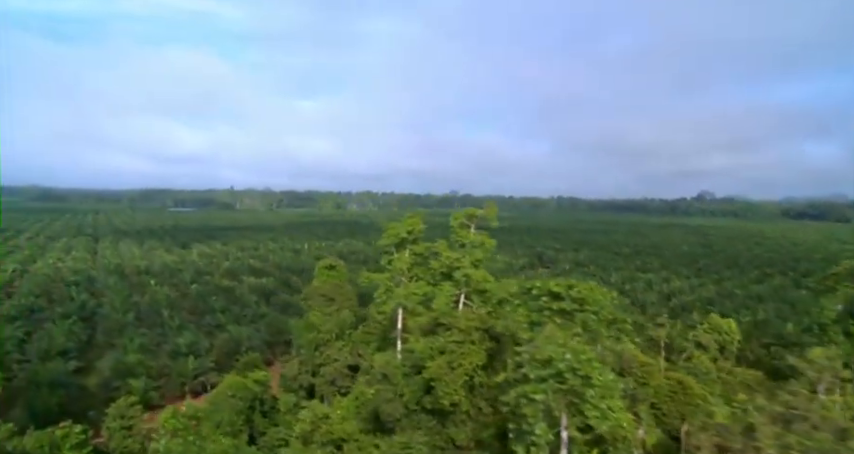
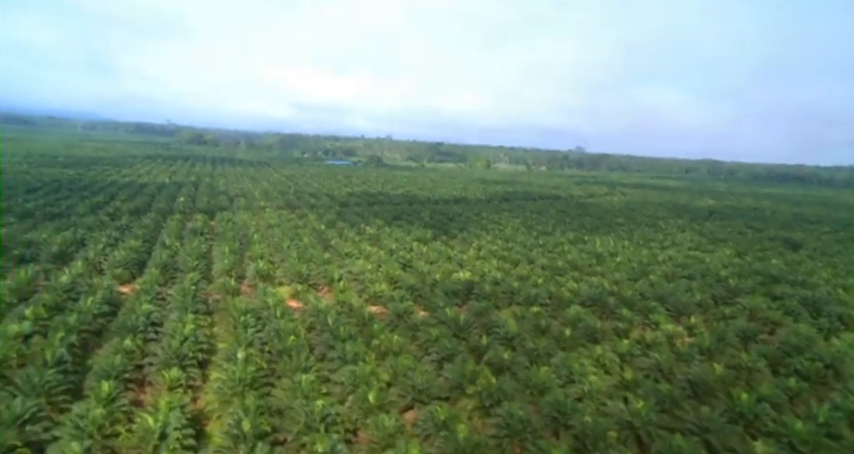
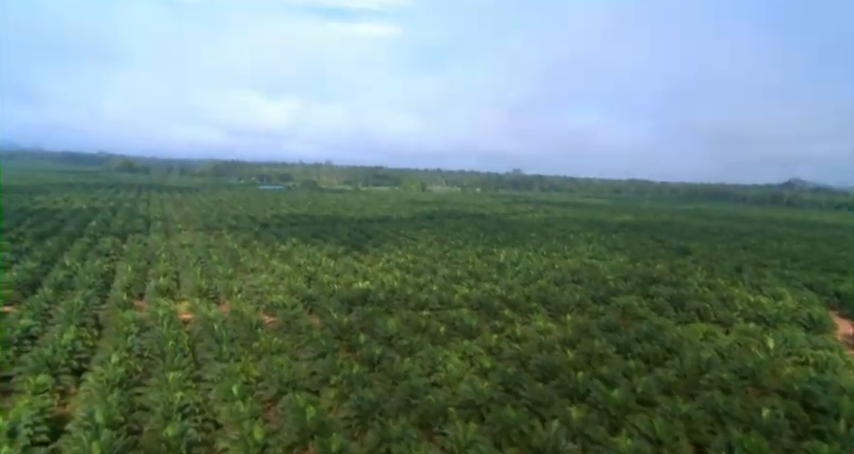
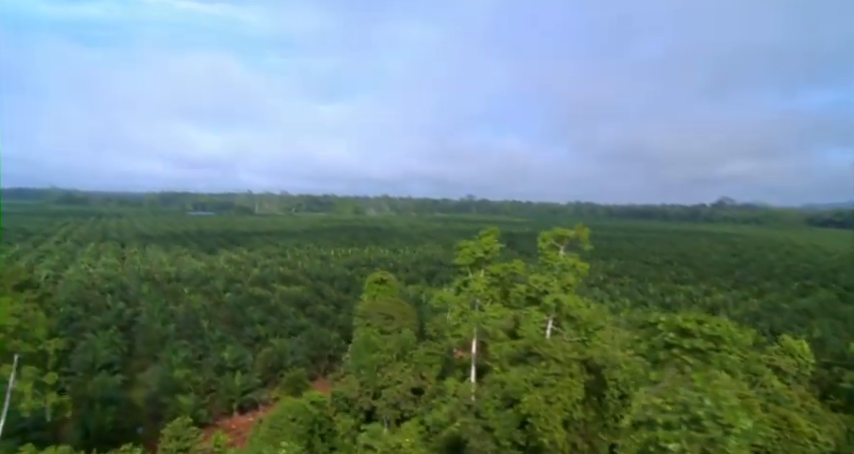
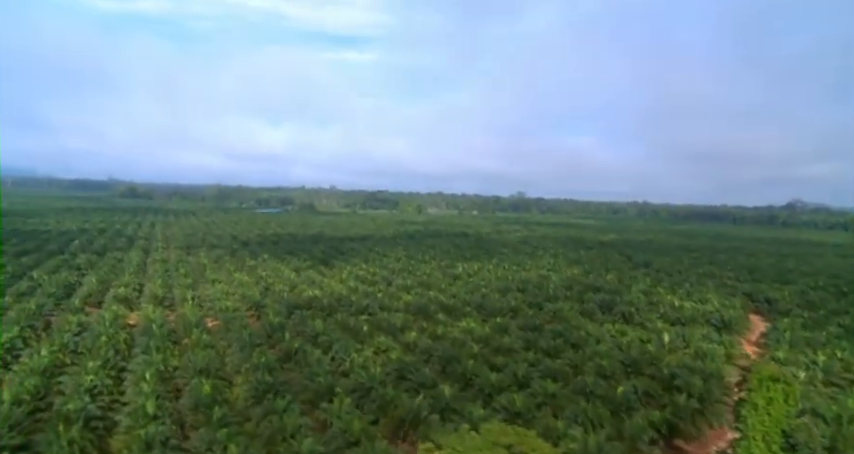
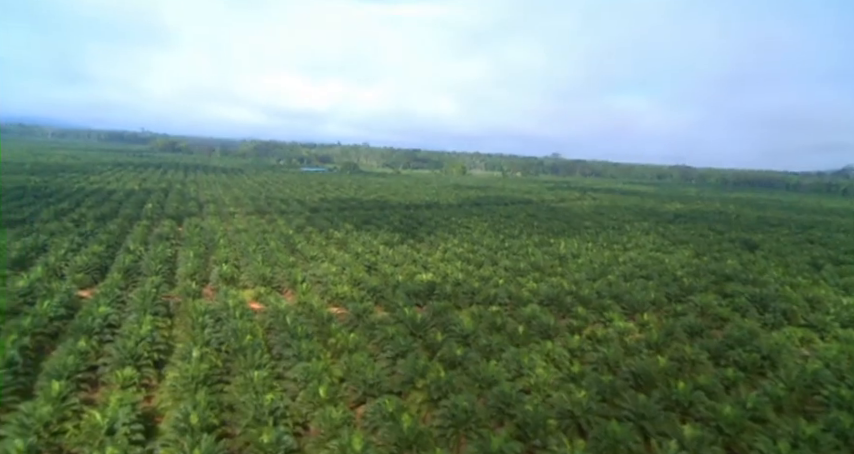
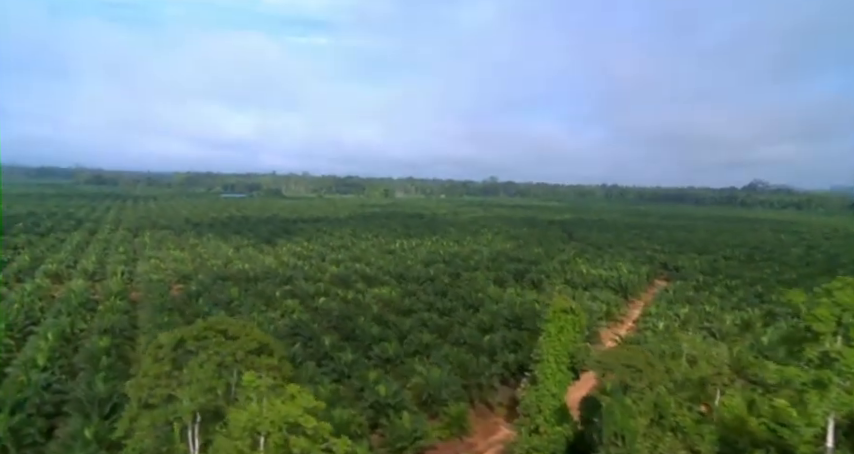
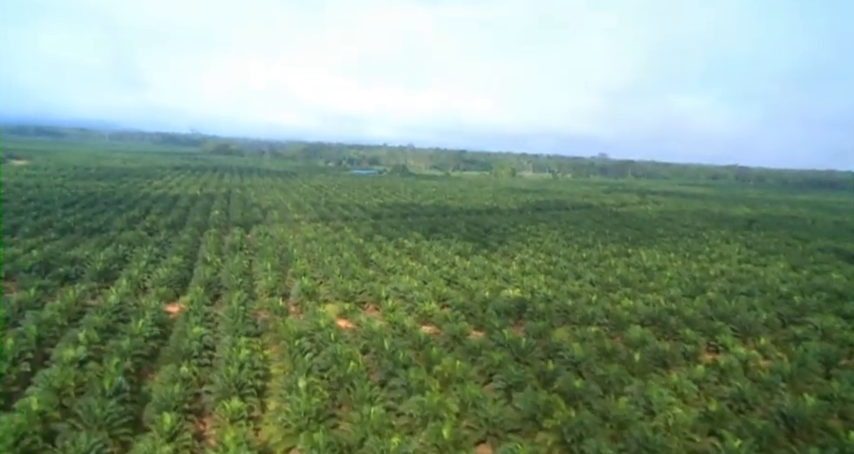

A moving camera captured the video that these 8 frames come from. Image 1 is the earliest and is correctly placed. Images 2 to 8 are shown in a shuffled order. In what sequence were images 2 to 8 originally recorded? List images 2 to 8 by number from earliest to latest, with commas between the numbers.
4, 7, 5, 3, 6, 2, 8
